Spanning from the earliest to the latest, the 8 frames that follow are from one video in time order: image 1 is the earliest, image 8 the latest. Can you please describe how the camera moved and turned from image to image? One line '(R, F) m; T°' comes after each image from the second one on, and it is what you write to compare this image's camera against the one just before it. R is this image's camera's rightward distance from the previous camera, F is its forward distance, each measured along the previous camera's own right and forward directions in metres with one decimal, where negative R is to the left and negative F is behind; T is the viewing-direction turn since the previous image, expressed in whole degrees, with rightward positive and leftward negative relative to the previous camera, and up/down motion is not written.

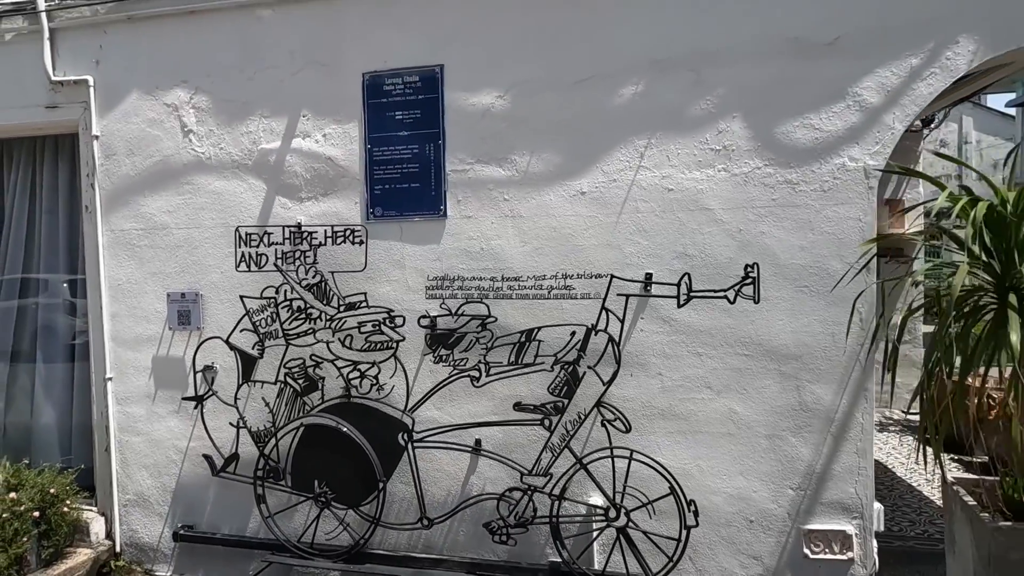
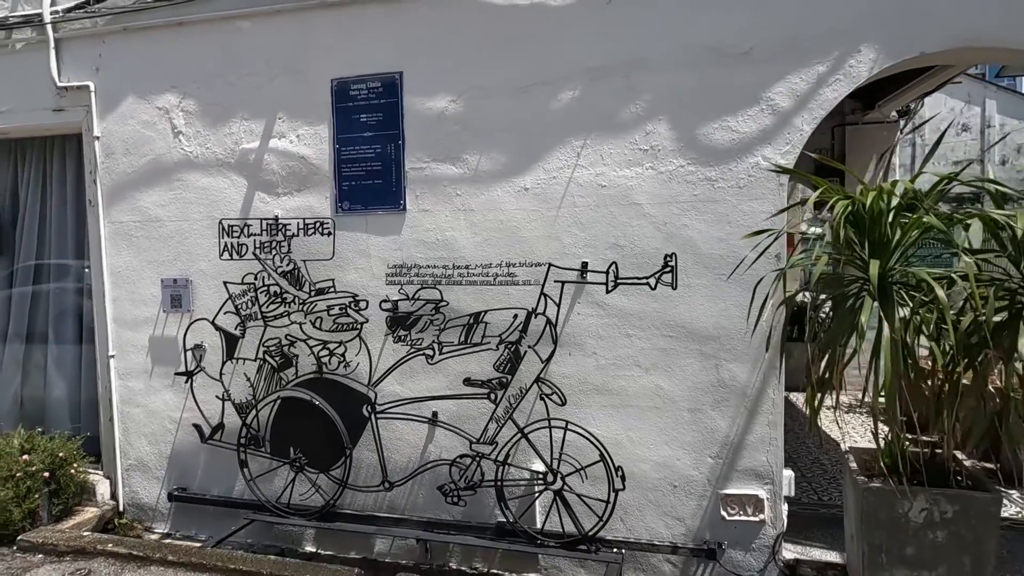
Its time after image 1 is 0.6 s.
(+0.4, -0.3) m; -2°
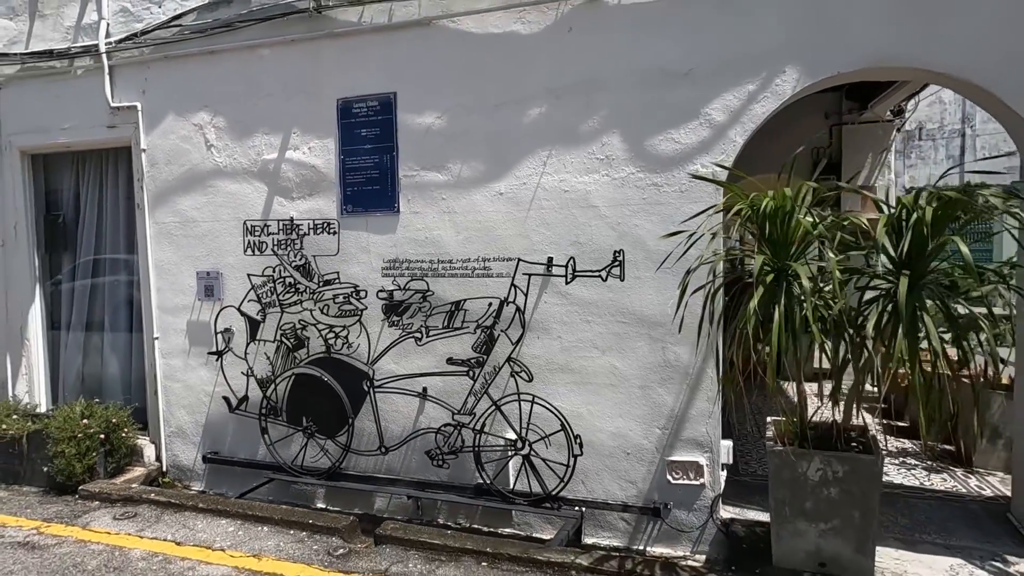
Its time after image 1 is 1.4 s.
(+0.4, -0.5) m; -4°
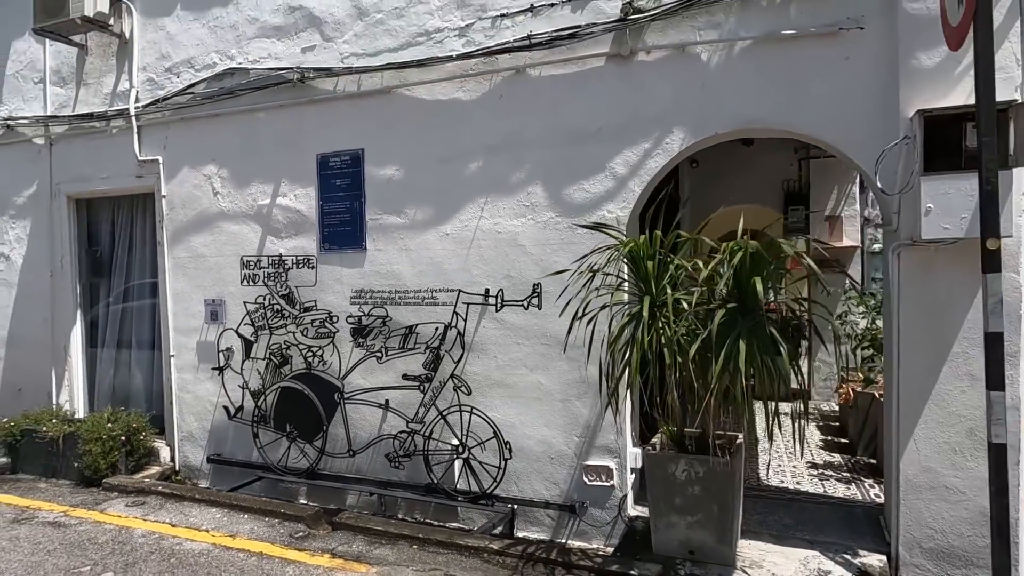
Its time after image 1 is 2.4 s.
(+0.7, -0.6) m; -4°
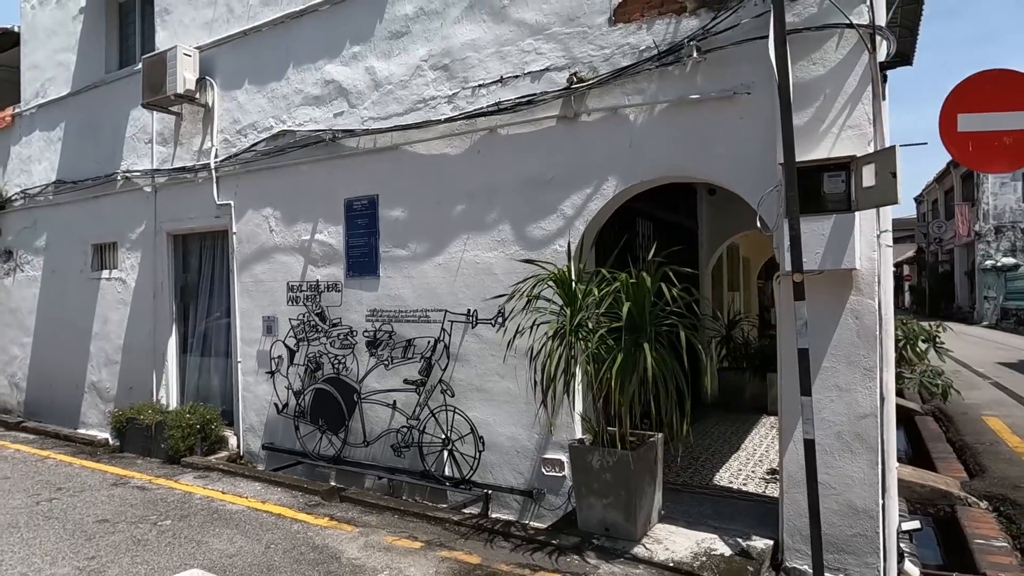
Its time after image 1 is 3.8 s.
(+1.0, -0.8) m; -9°
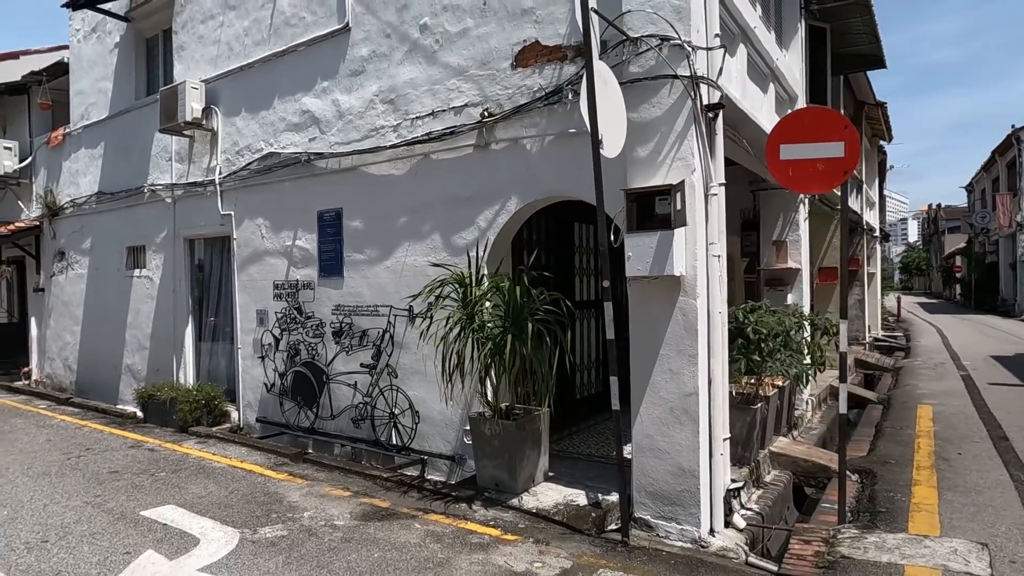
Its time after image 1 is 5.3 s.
(+1.2, -1.0) m; -4°
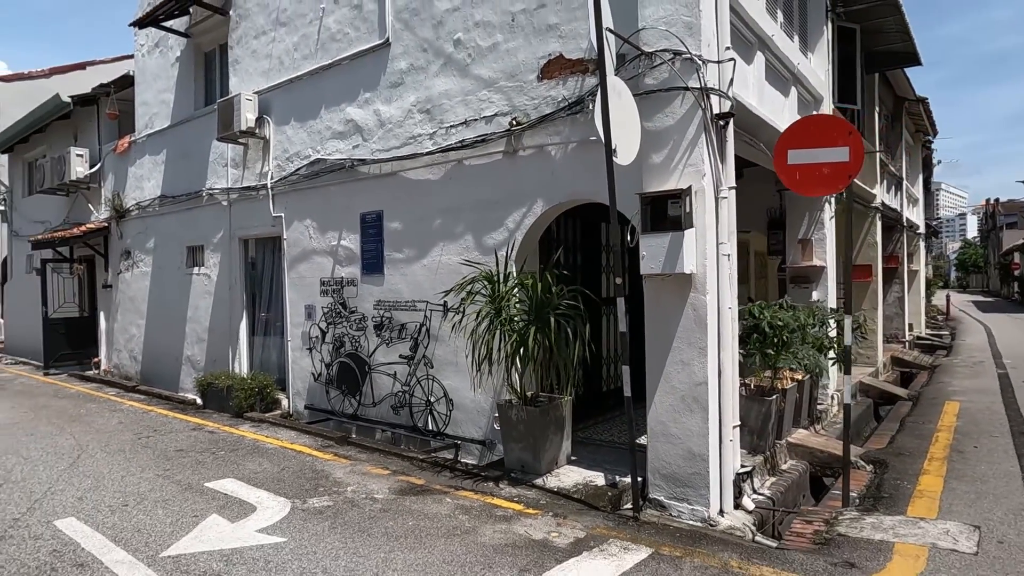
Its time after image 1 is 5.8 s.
(+0.2, -0.4) m; -4°
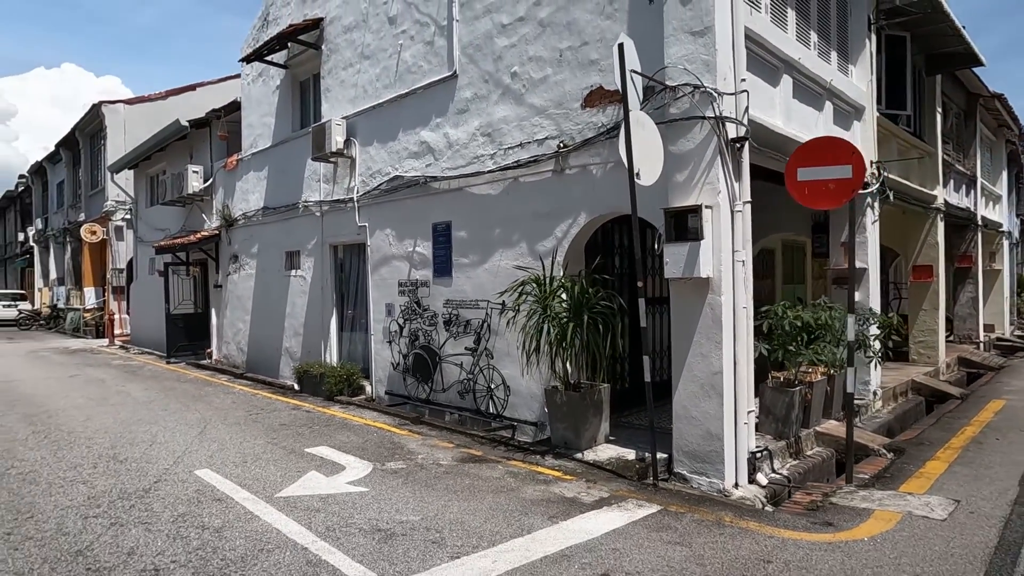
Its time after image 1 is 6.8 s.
(+0.3, -1.0) m; -7°
